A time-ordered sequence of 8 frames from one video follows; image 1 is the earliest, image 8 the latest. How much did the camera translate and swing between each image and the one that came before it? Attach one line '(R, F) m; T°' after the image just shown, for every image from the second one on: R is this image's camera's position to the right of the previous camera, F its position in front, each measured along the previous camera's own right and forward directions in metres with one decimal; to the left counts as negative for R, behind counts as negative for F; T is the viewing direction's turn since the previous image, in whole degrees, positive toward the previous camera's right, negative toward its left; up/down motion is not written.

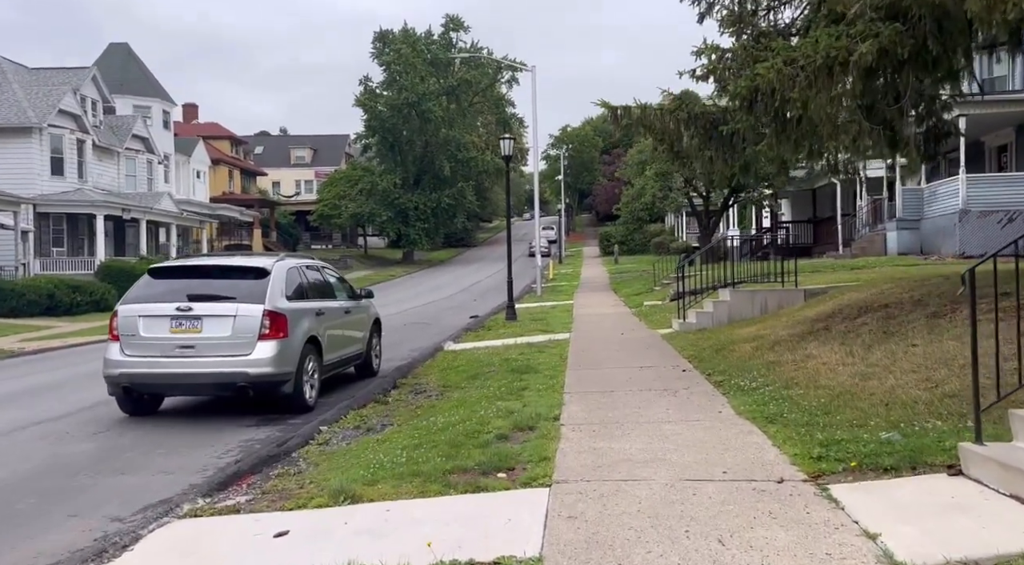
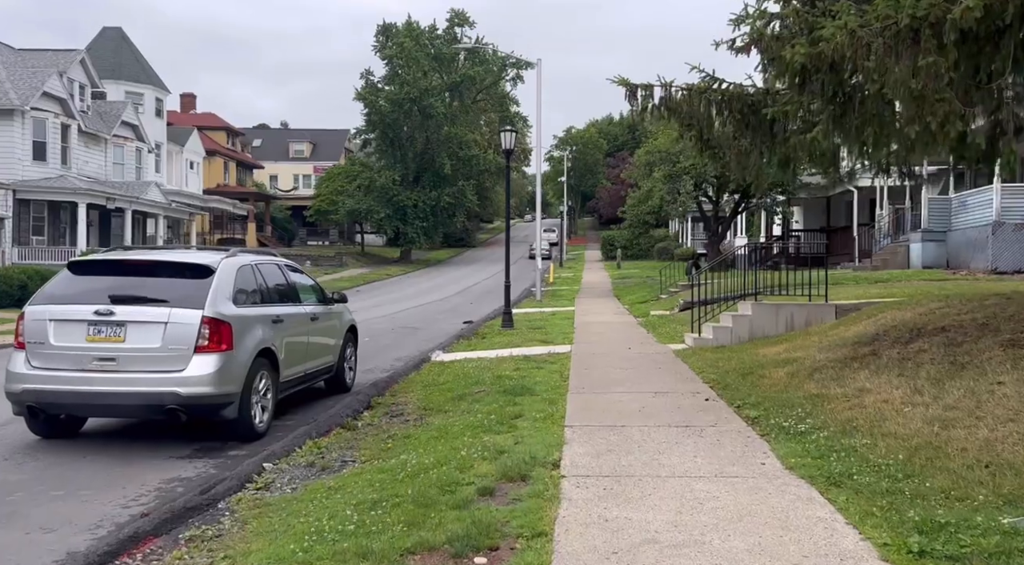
(+0.1, +1.7) m; 0°
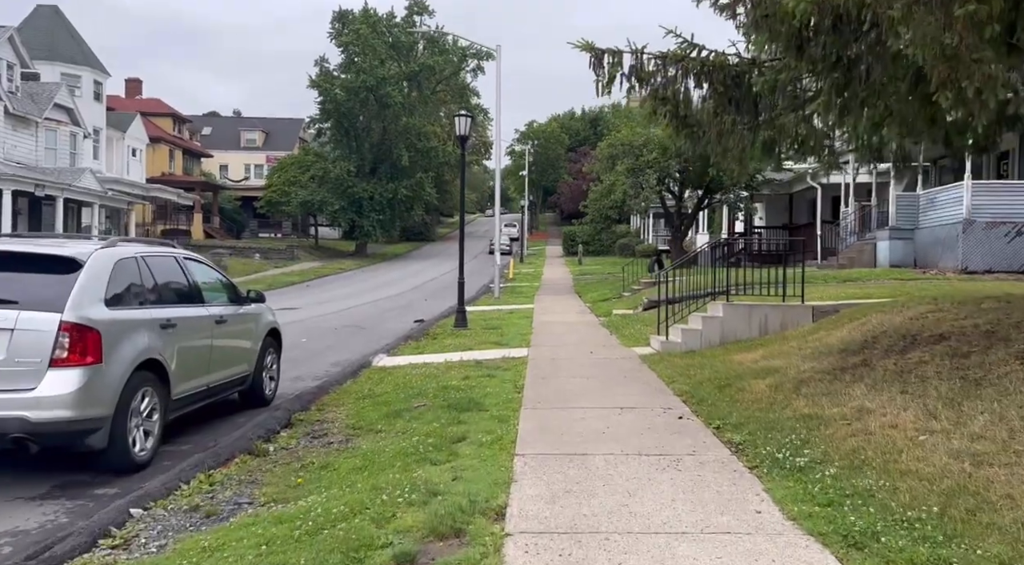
(+0.2, +1.4) m; +2°
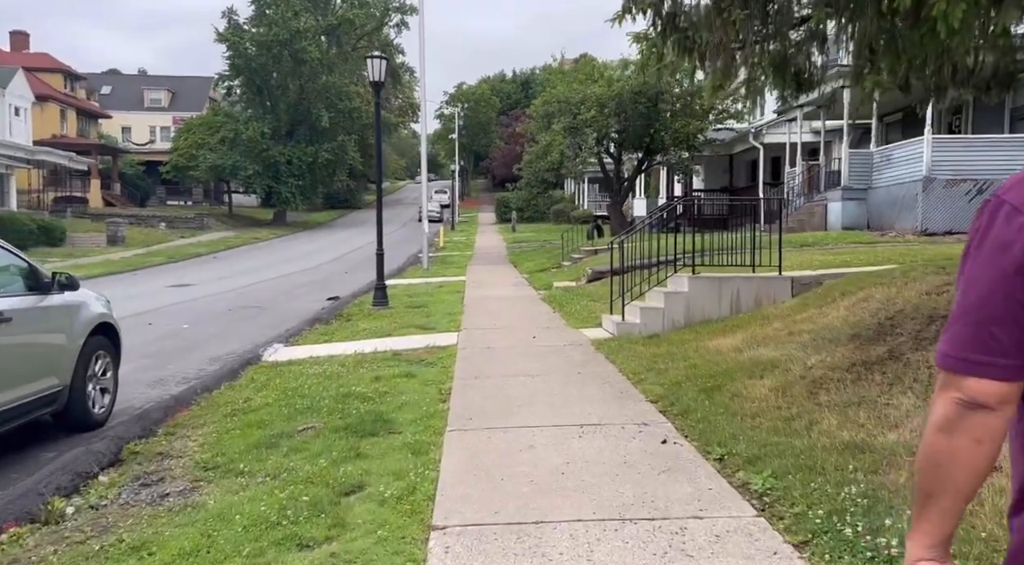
(+0.1, +2.5) m; +4°
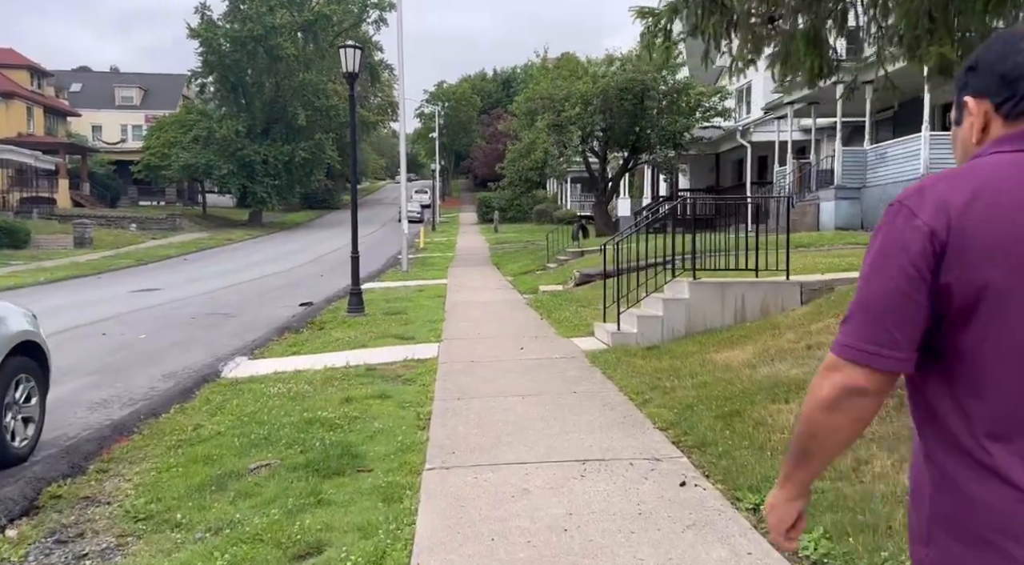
(-0.1, +1.0) m; +1°
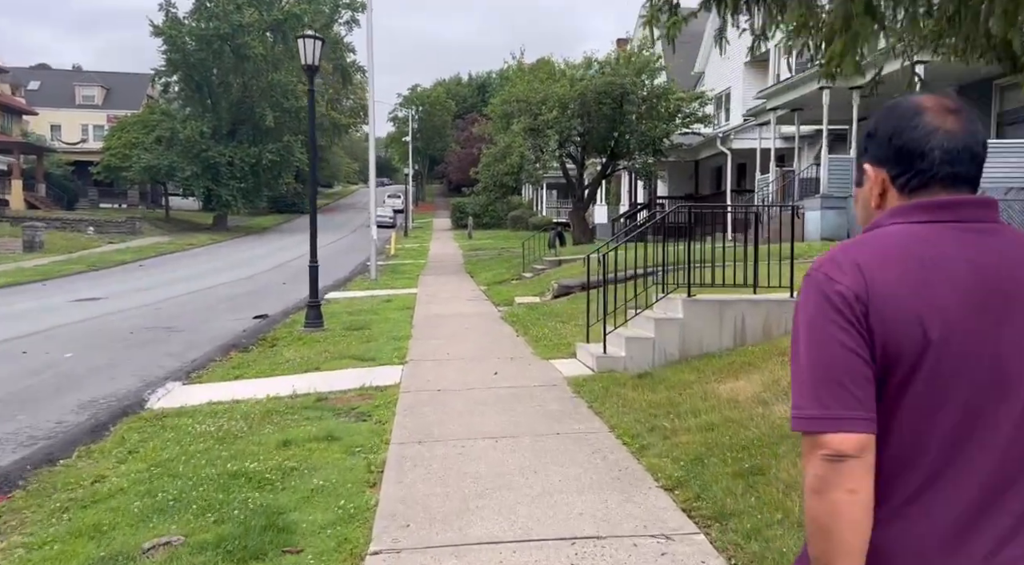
(0.0, +1.2) m; +2°
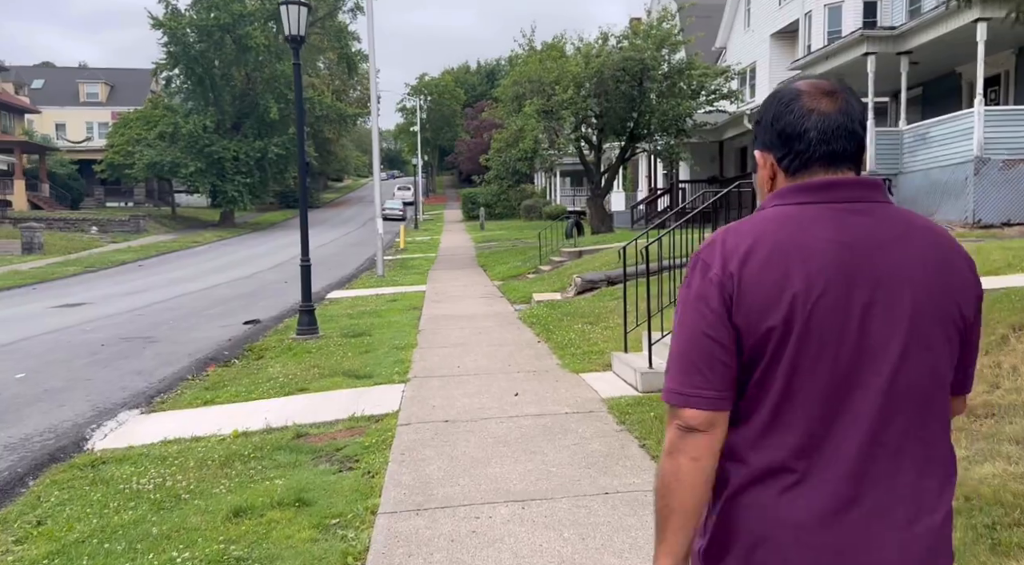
(-0.1, +1.7) m; -1°
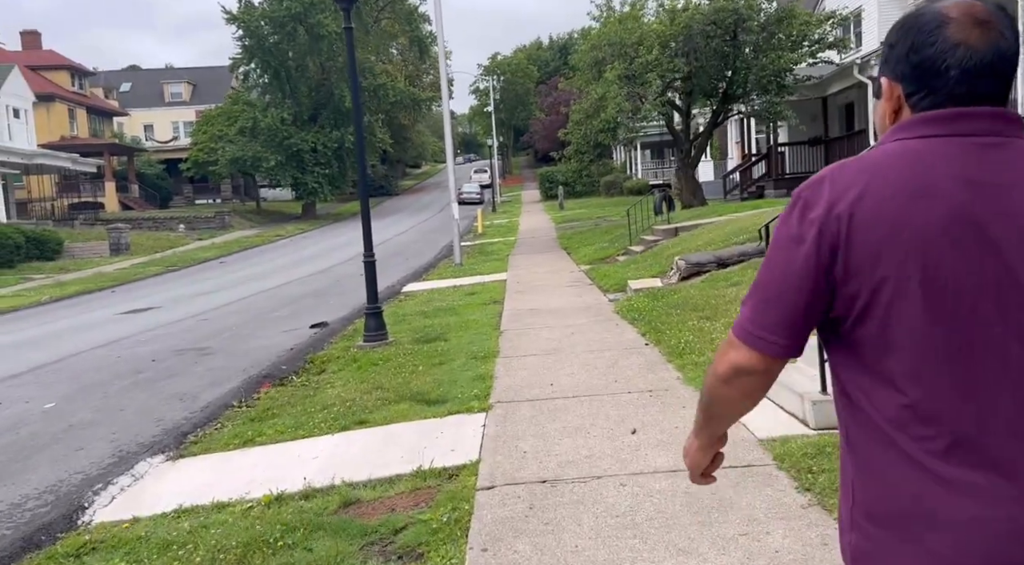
(-0.2, +1.9) m; -5°
